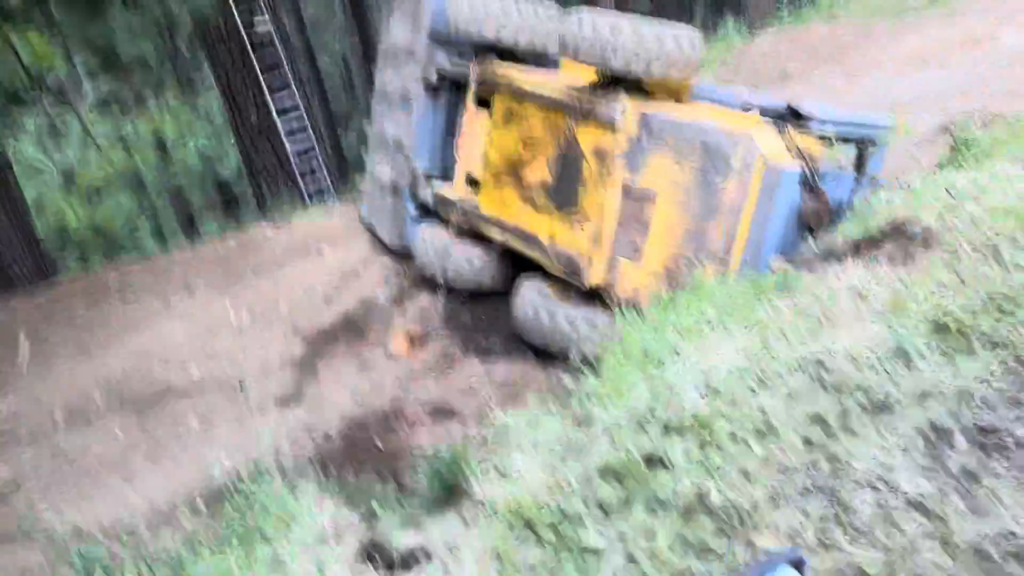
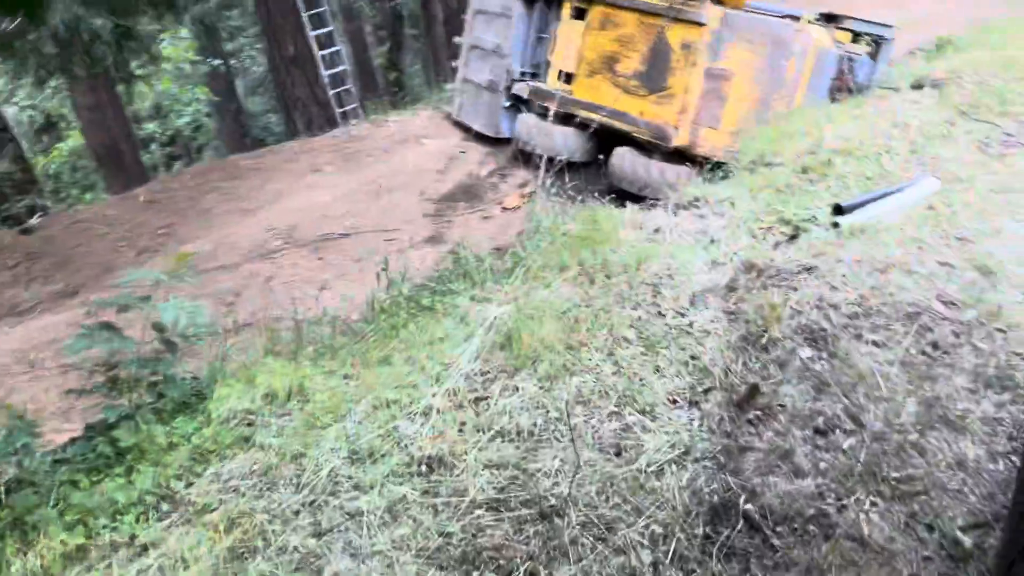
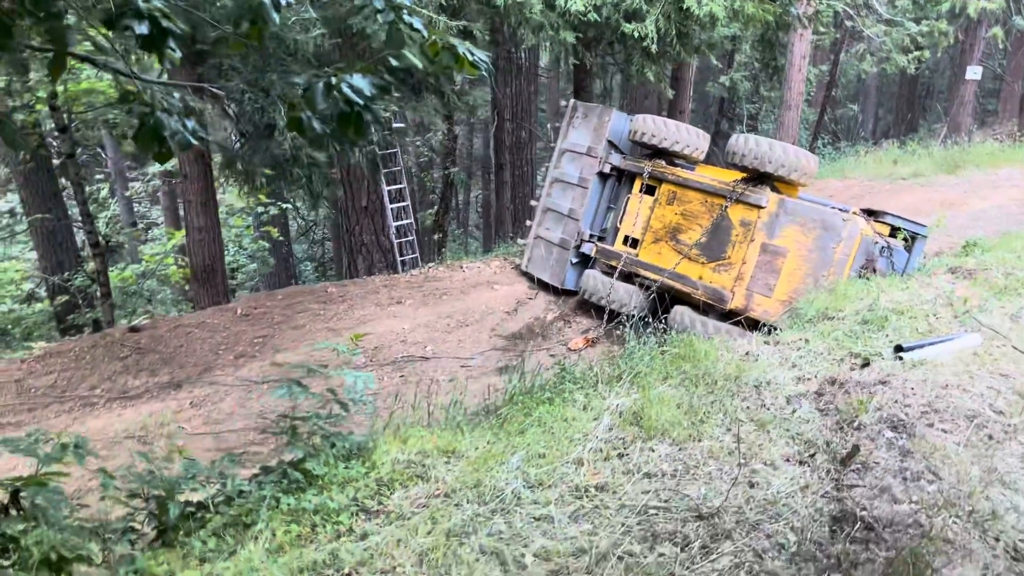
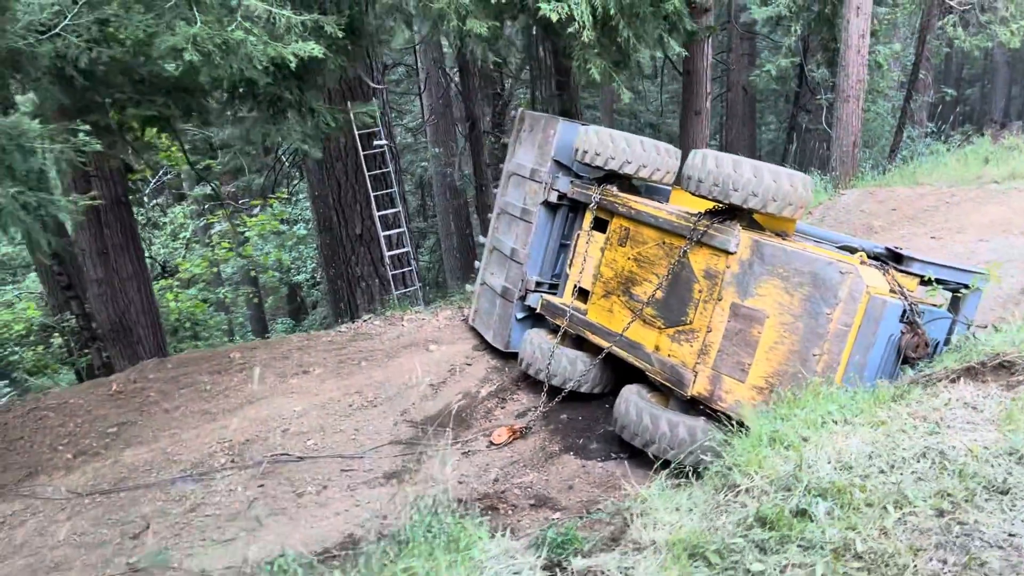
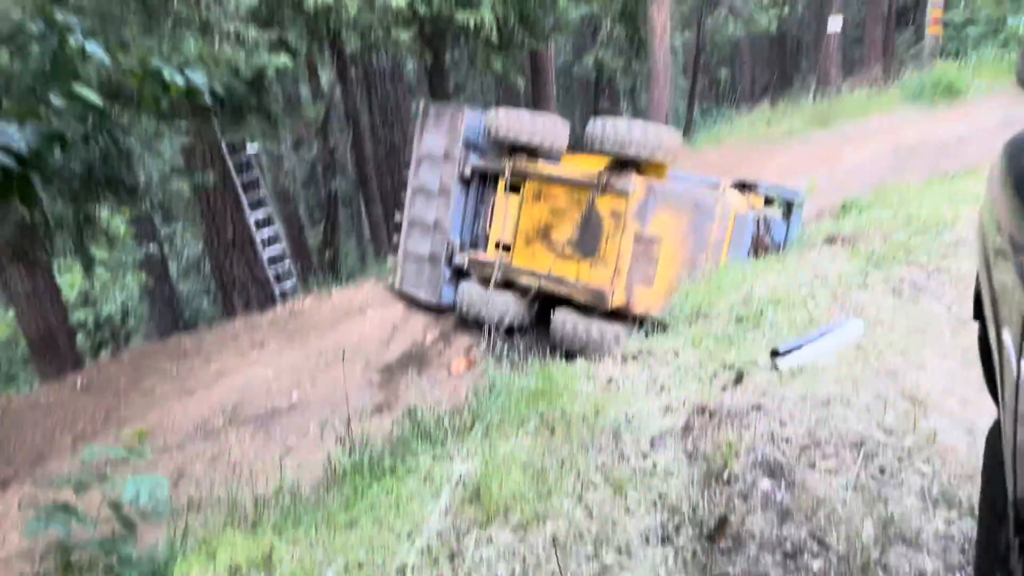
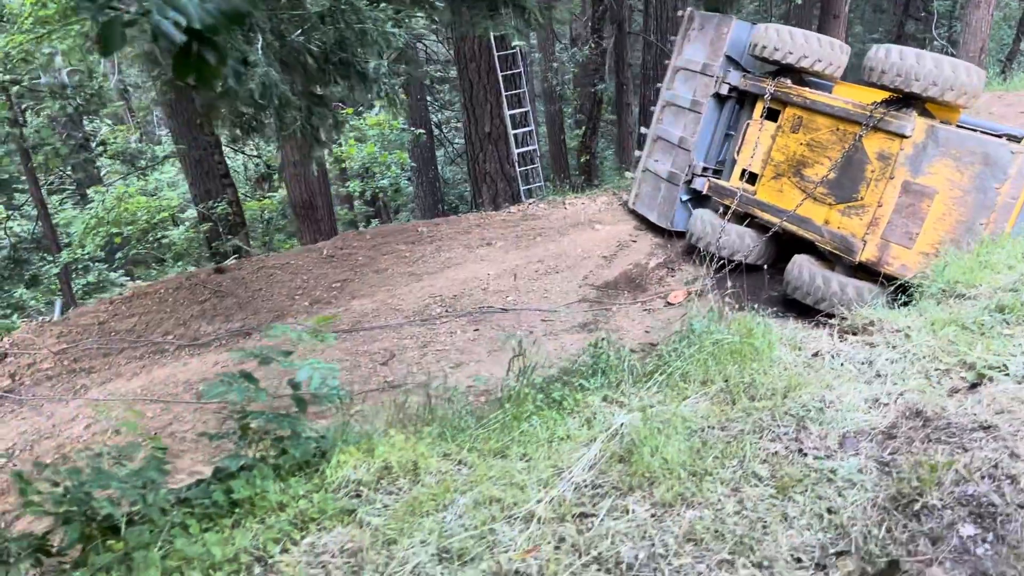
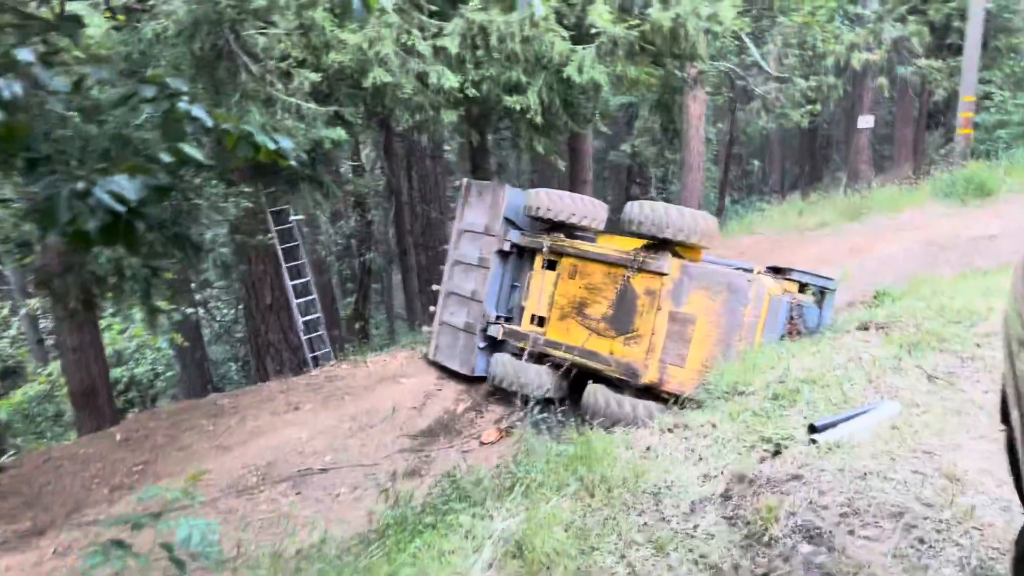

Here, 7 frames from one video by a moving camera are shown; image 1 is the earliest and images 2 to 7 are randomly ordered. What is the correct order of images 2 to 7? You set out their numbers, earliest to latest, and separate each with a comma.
4, 6, 2, 5, 7, 3
